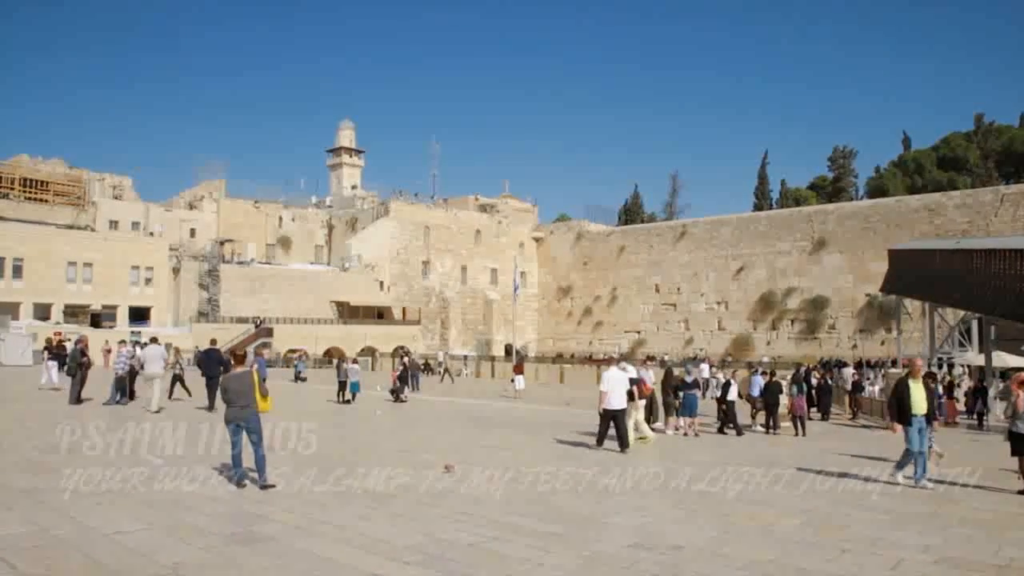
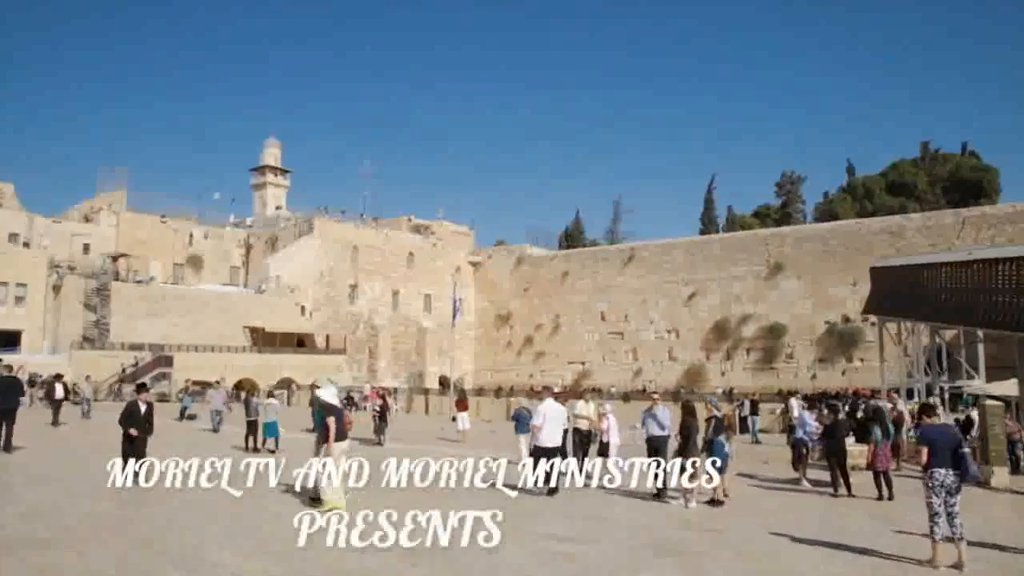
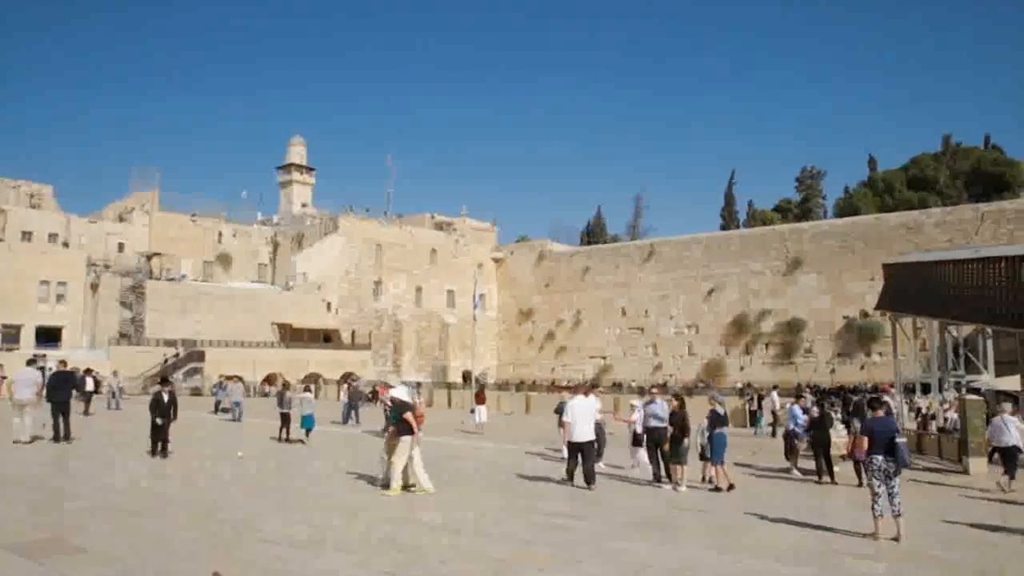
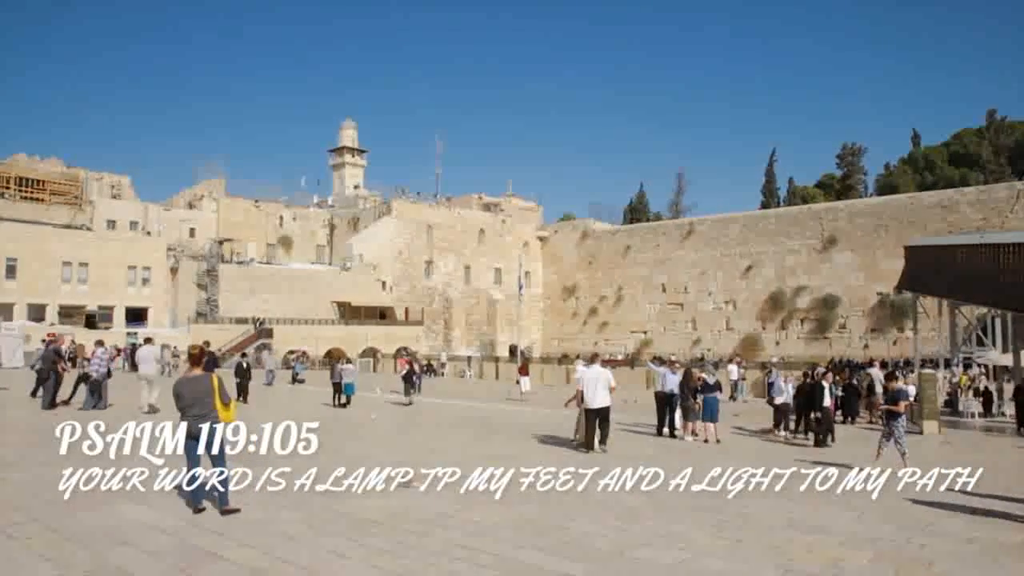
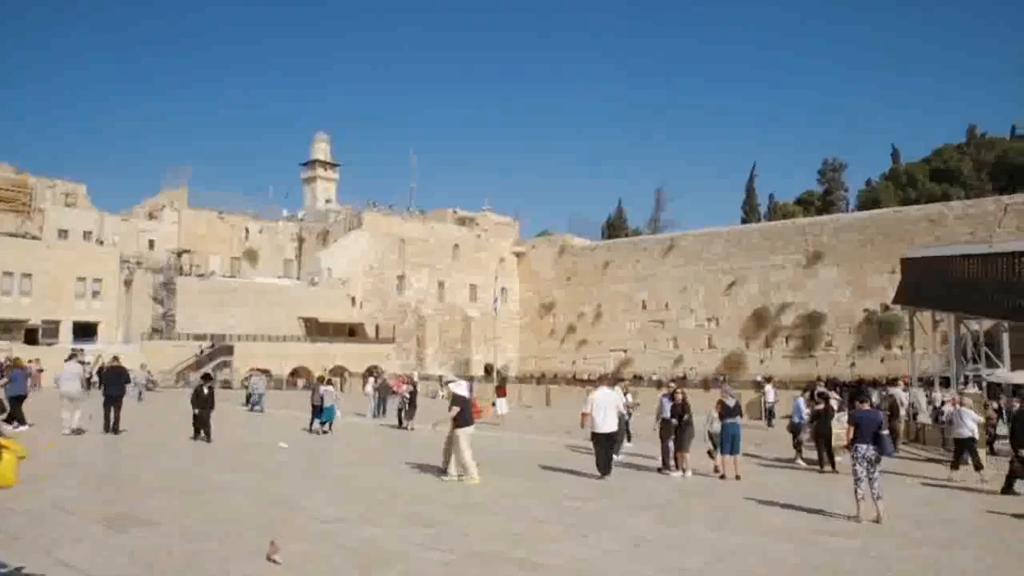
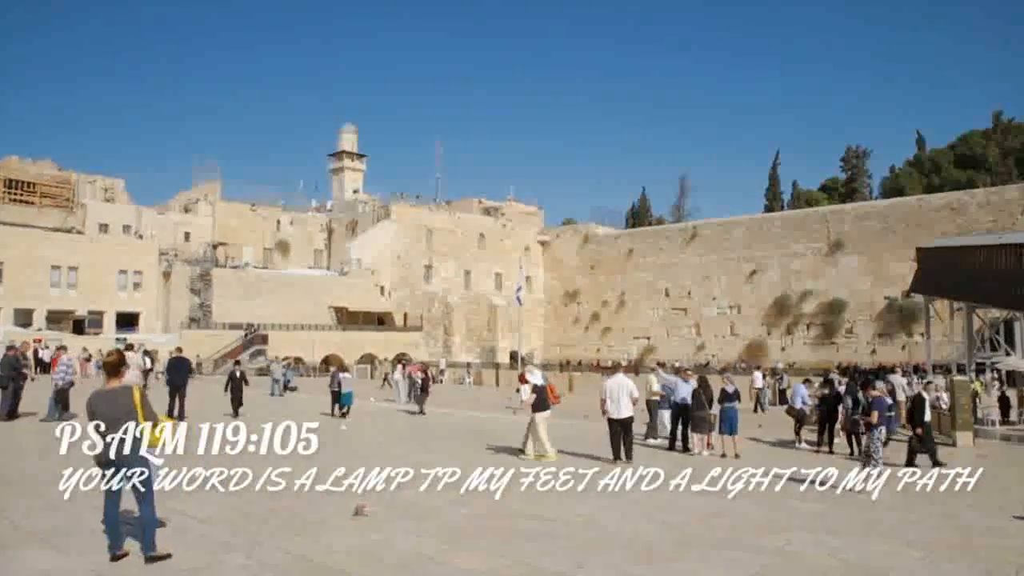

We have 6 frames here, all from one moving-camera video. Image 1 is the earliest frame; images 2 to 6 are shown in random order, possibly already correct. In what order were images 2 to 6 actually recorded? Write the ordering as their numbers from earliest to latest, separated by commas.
4, 6, 5, 3, 2
